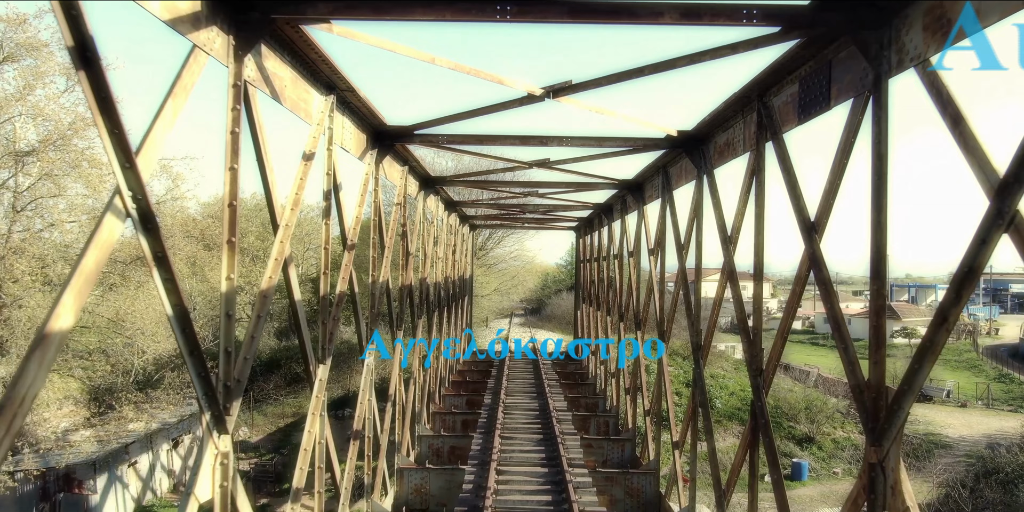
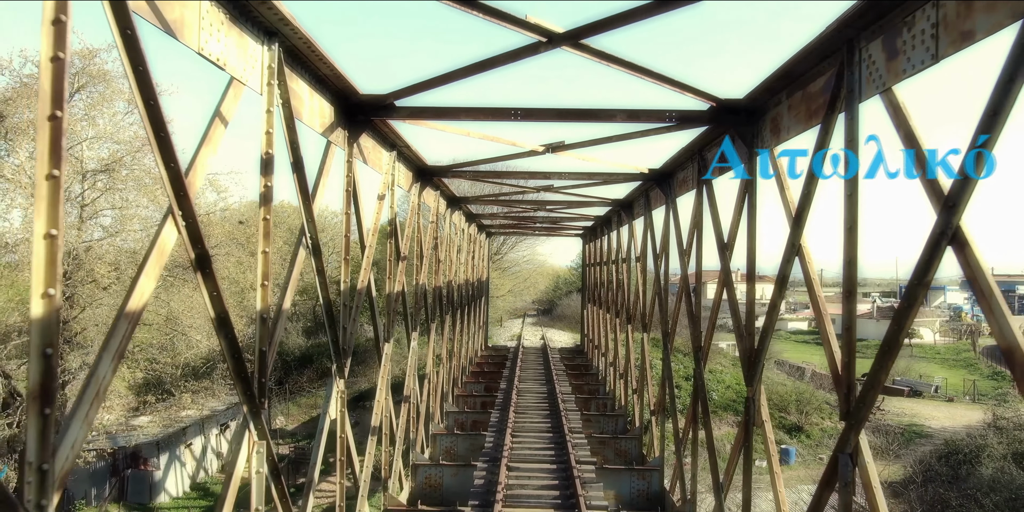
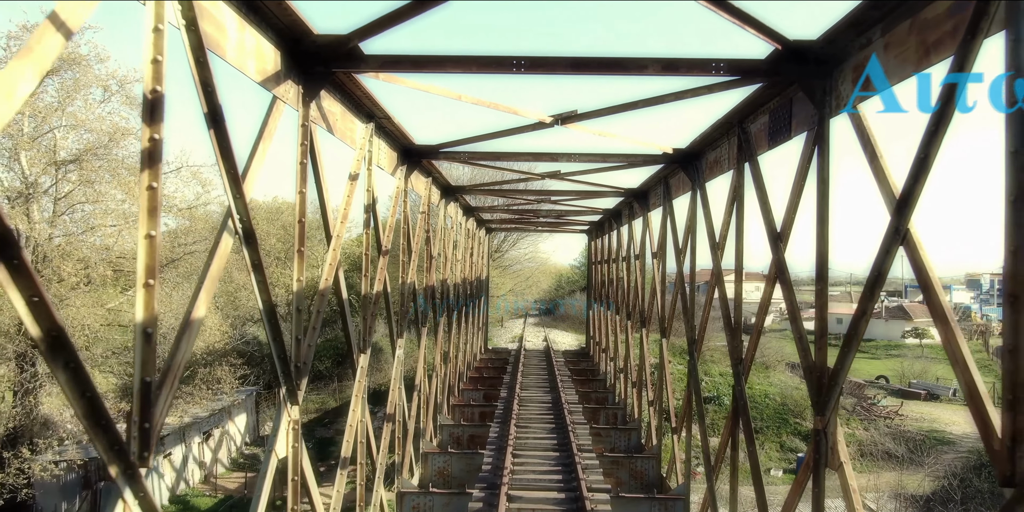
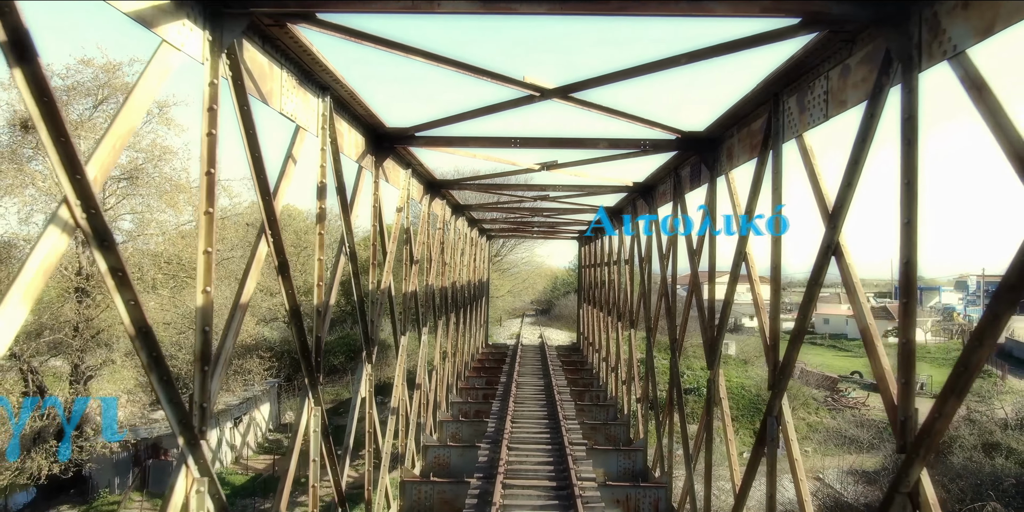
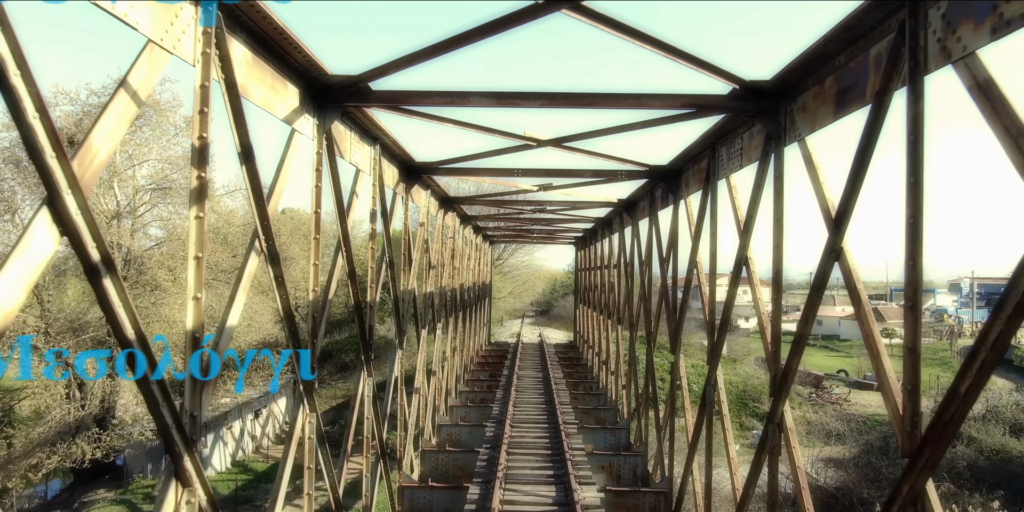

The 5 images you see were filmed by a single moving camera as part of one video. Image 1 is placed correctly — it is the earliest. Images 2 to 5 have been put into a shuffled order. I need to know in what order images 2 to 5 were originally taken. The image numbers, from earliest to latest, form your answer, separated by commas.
3, 2, 4, 5
